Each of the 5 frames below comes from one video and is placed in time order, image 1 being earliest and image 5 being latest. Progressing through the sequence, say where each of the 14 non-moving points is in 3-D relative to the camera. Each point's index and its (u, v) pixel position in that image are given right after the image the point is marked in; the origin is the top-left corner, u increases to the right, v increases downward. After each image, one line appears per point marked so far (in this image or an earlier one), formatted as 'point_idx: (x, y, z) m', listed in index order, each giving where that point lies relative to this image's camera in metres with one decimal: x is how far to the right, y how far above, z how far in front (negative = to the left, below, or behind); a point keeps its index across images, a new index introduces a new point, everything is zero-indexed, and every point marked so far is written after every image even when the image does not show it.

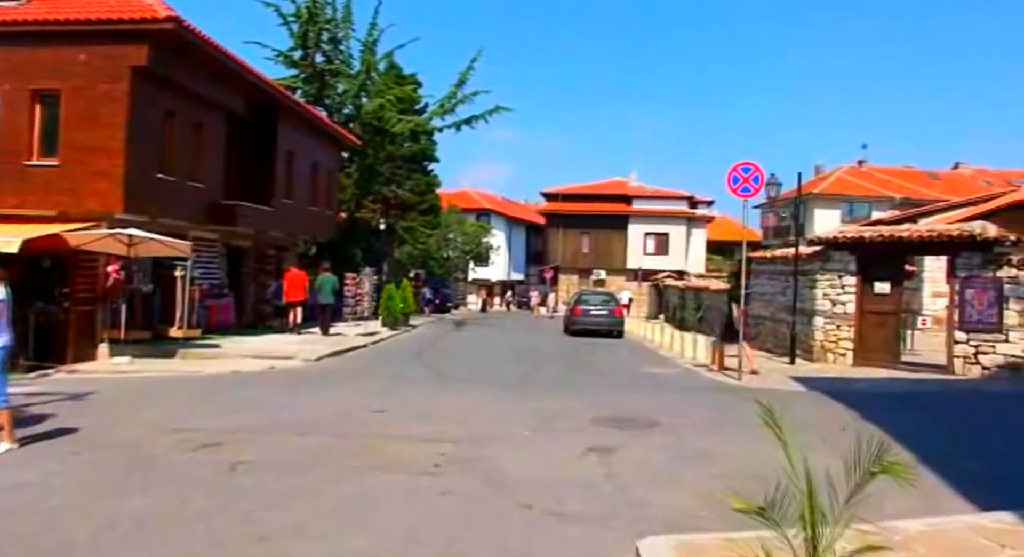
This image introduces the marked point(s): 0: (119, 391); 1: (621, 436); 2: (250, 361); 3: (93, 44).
0: (-5.9, -1.7, +14.5) m
1: (+1.2, -1.7, +10.5) m
2: (-5.0, -1.6, +18.6) m
3: (-8.3, +4.6, +19.2) m
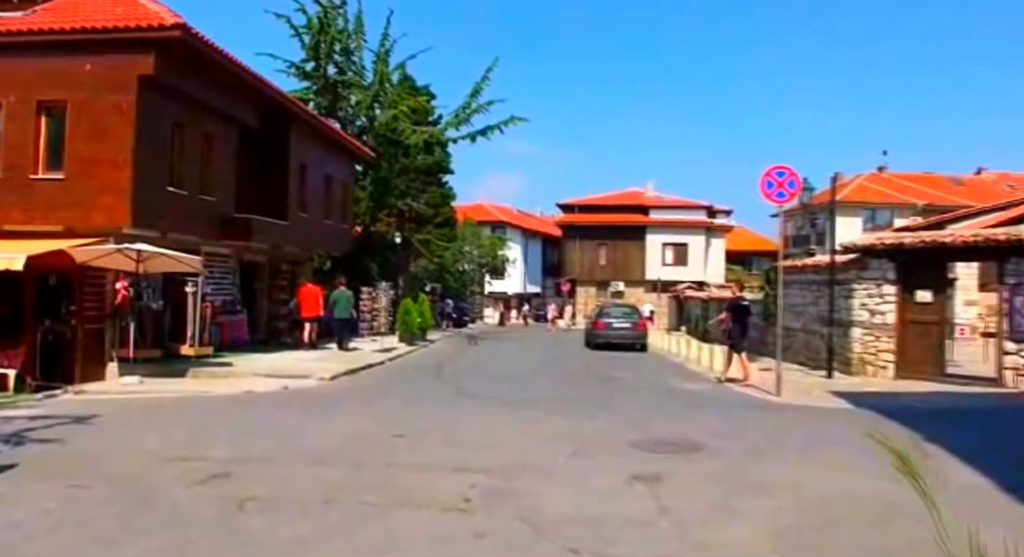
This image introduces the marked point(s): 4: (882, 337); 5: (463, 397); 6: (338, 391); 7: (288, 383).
0: (-5.5, -1.9, +13.7) m
1: (+1.5, -1.8, +9.6) m
2: (-4.5, -1.9, +17.8) m
3: (-7.9, +4.3, +18.6) m
4: (+7.5, -1.2, +19.8) m
5: (-0.7, -1.8, +14.7) m
6: (-2.9, -1.9, +16.1) m
7: (-4.0, -1.9, +17.4) m
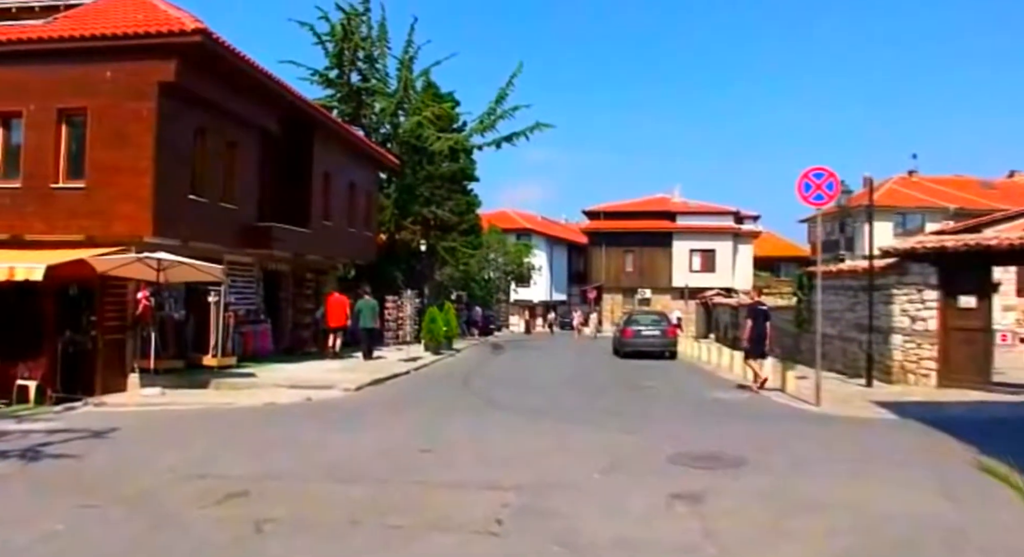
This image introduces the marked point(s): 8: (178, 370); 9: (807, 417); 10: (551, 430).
0: (-5.1, -2.1, +13.4) m
1: (+1.8, -1.9, +9.0) m
2: (-4.0, -2.0, +17.4) m
3: (-7.4, +4.1, +18.3) m
4: (+8.1, -1.3, +19.1) m
5: (-0.3, -1.9, +14.2) m
6: (-2.4, -2.0, +15.7) m
7: (-3.5, -2.0, +16.9) m
8: (-6.8, -1.9, +19.7) m
9: (+4.3, -2.0, +14.1) m
10: (+0.5, -1.9, +11.9) m
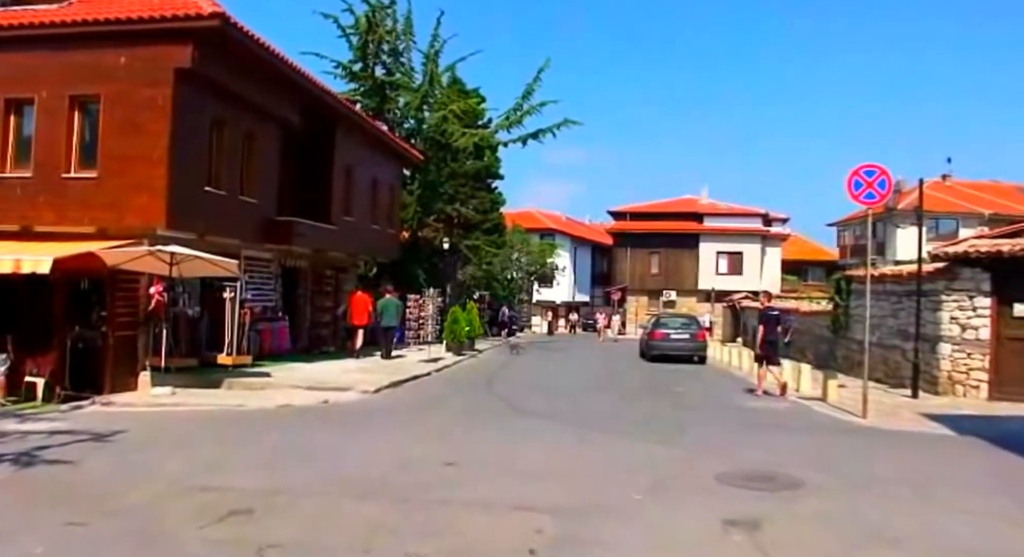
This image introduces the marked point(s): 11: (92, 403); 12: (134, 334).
0: (-4.7, -2.0, +12.6) m
1: (+2.1, -1.9, +8.1) m
2: (-3.6, -2.0, +16.6) m
3: (-6.8, +4.2, +17.6) m
4: (+8.6, -1.4, +18.0) m
5: (+0.1, -1.9, +13.4) m
6: (-2.0, -2.0, +14.9) m
7: (-3.1, -2.0, +16.2) m
8: (-6.3, -1.8, +19.0) m
9: (+4.6, -2.1, +13.1) m
10: (+0.8, -1.9, +11.1) m
11: (-6.7, -2.0, +15.6) m
12: (-6.8, -1.0, +17.5) m
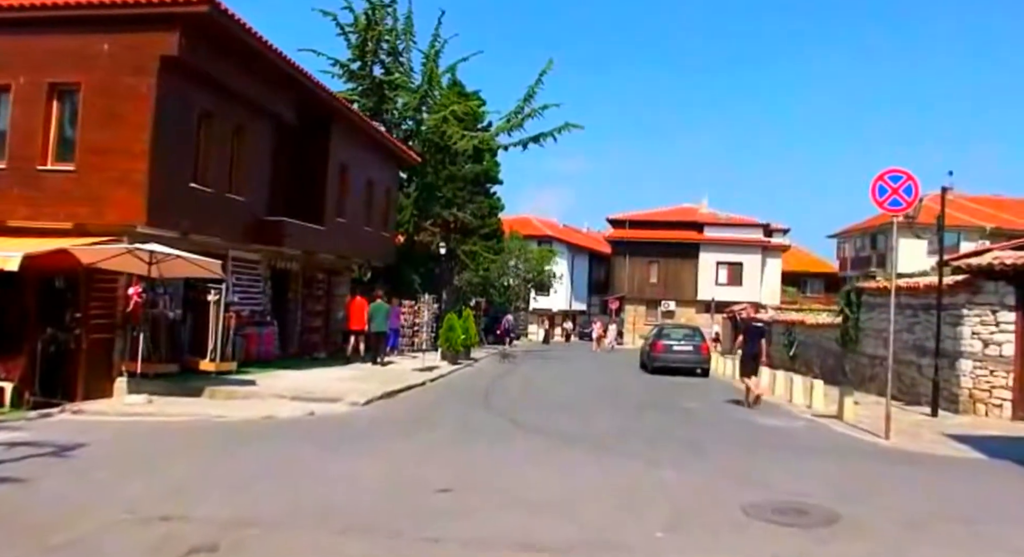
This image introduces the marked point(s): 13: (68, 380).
0: (-4.7, -2.0, +11.6) m
1: (+2.1, -1.9, +7.2) m
2: (-3.6, -2.0, +15.6) m
3: (-6.8, +4.2, +16.6) m
4: (+8.5, -1.6, +17.1) m
5: (+0.1, -2.0, +12.4) m
6: (-2.0, -2.0, +13.9) m
7: (-3.1, -2.0, +15.2) m
8: (-6.3, -1.8, +18.0) m
9: (+4.6, -2.2, +12.1) m
10: (+0.8, -1.9, +10.1) m
11: (-6.8, -2.0, +14.6) m
12: (-6.8, -1.0, +16.5) m
13: (-7.2, -1.7, +15.8) m
